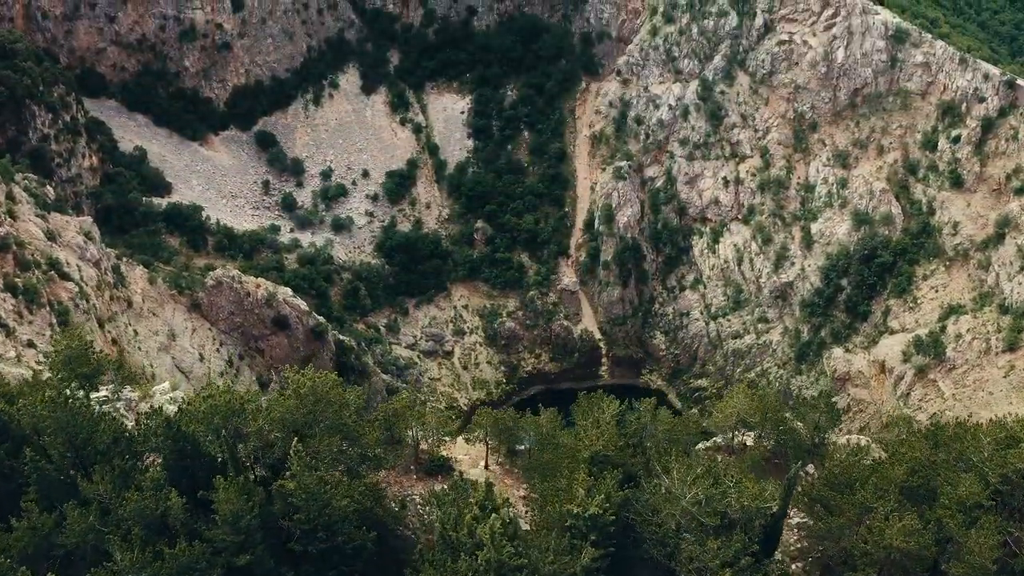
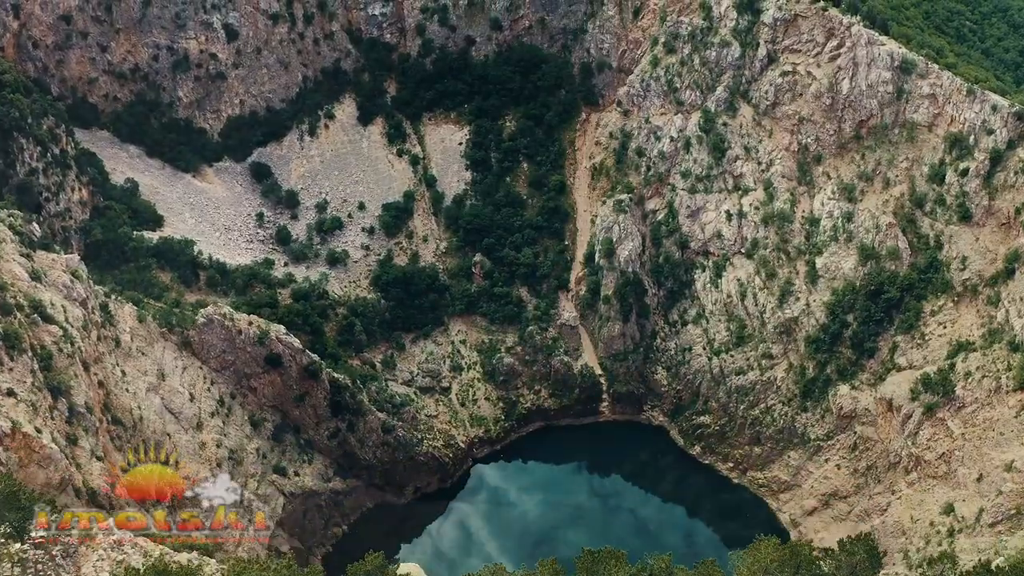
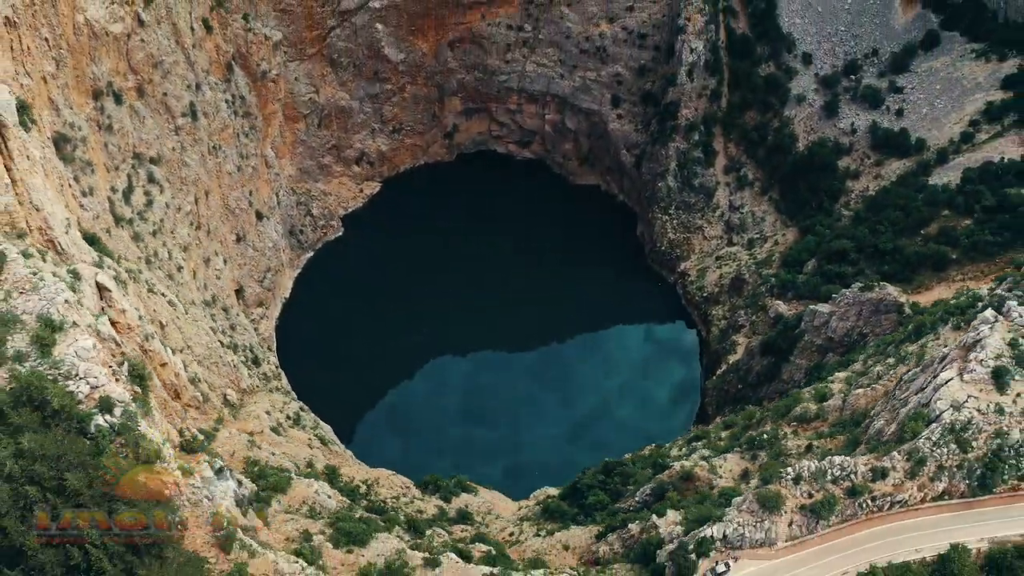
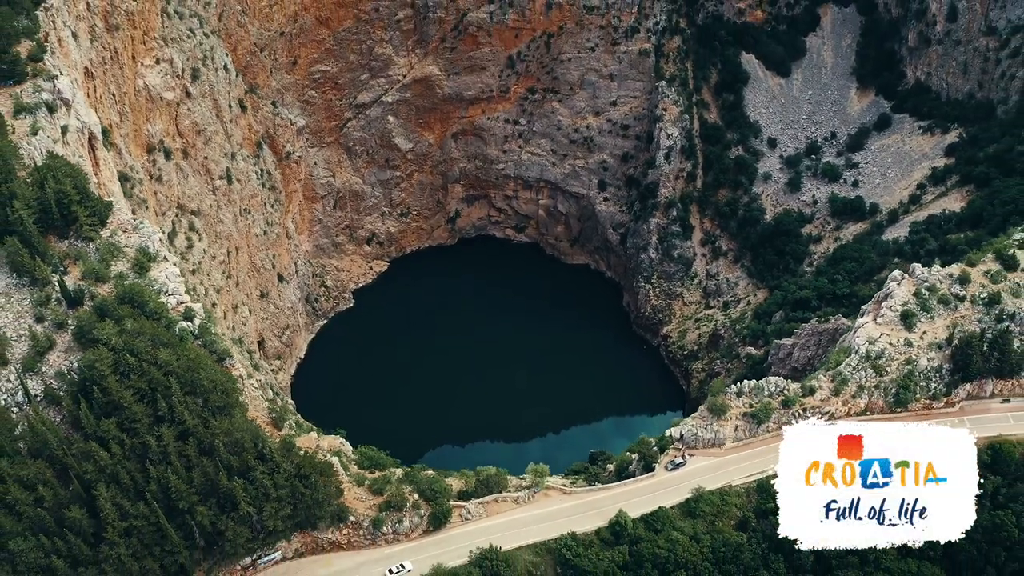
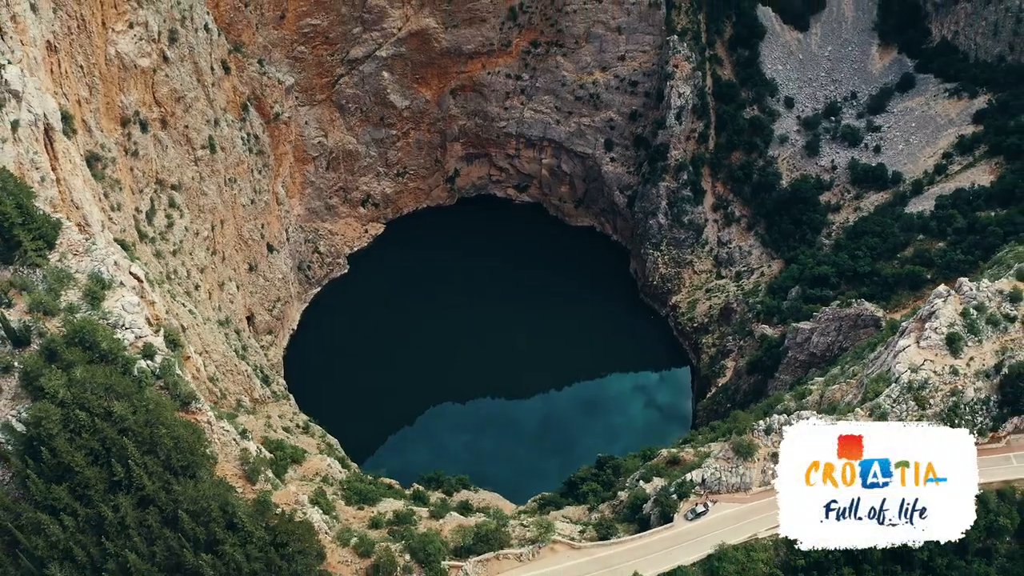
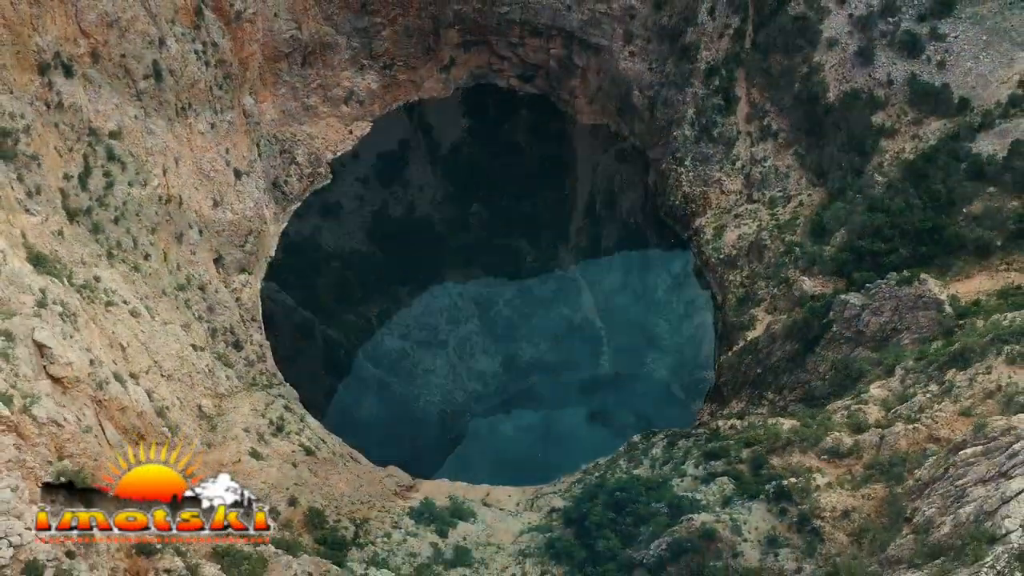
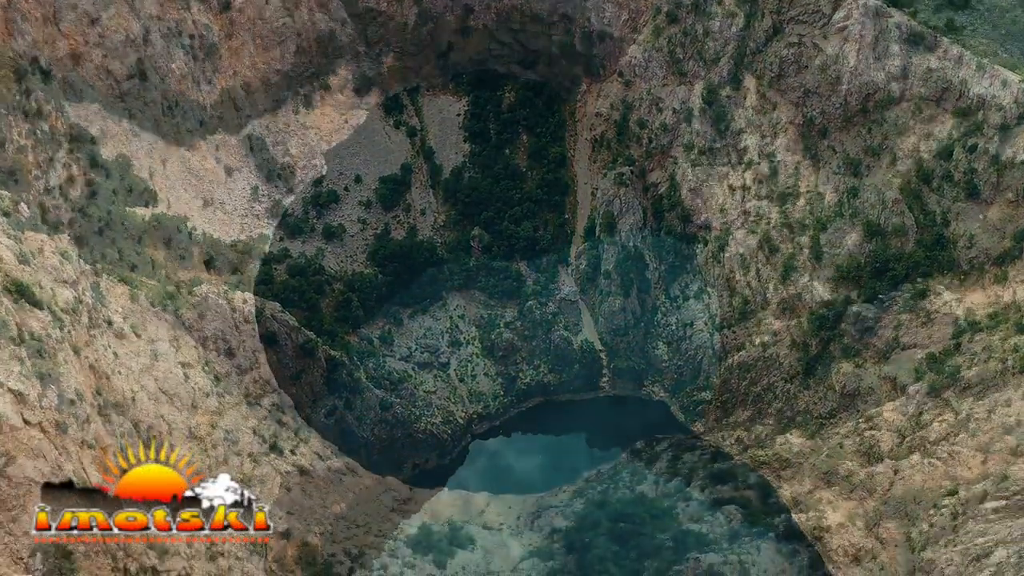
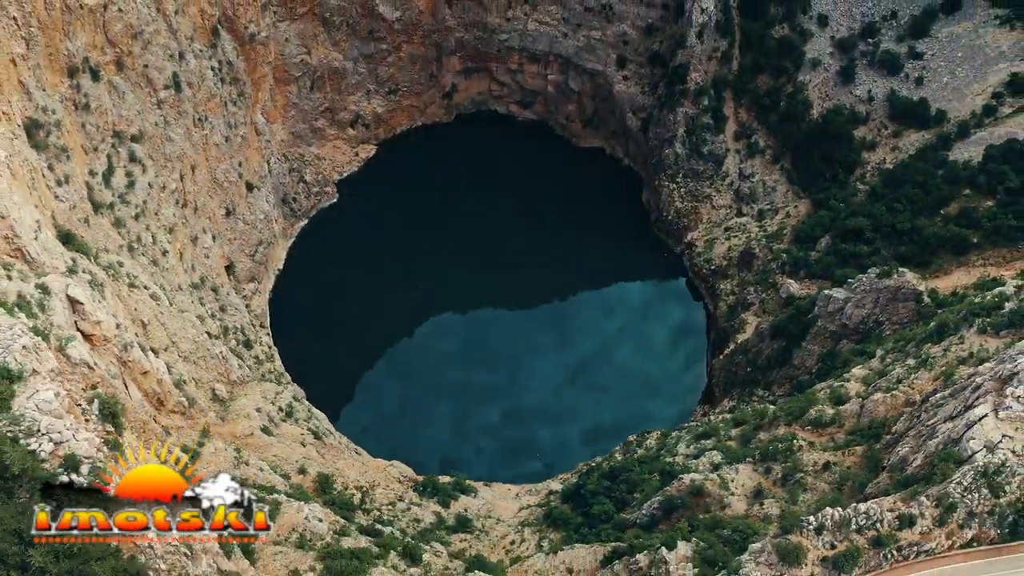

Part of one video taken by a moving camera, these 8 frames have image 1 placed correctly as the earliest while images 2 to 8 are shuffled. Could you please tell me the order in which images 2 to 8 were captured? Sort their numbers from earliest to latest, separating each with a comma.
2, 7, 6, 8, 3, 5, 4
